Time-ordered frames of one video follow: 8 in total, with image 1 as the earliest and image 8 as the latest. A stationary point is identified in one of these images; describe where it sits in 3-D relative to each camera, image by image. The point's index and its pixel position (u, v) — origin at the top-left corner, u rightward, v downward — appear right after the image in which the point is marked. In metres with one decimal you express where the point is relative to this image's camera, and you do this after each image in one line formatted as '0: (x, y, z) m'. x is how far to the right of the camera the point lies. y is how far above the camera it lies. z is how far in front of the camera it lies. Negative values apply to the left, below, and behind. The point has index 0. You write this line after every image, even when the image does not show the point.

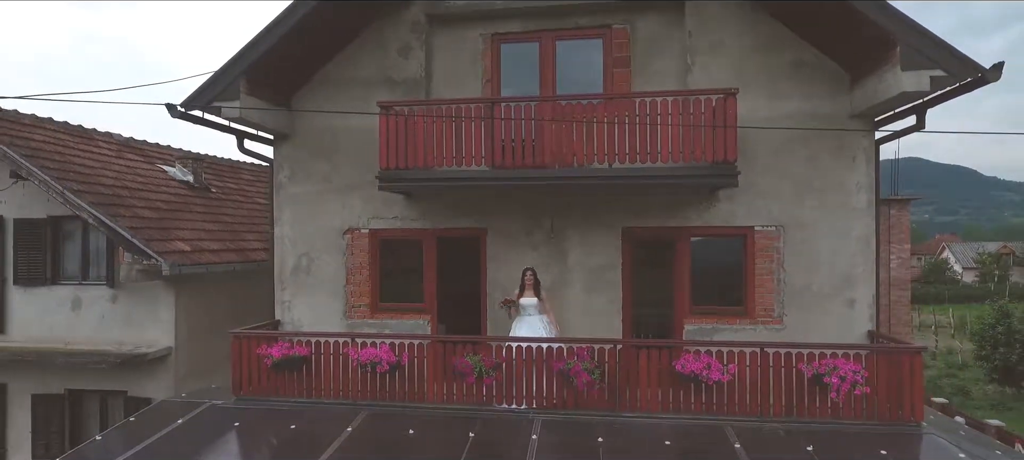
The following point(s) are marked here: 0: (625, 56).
0: (+1.5, +2.2, +7.6) m
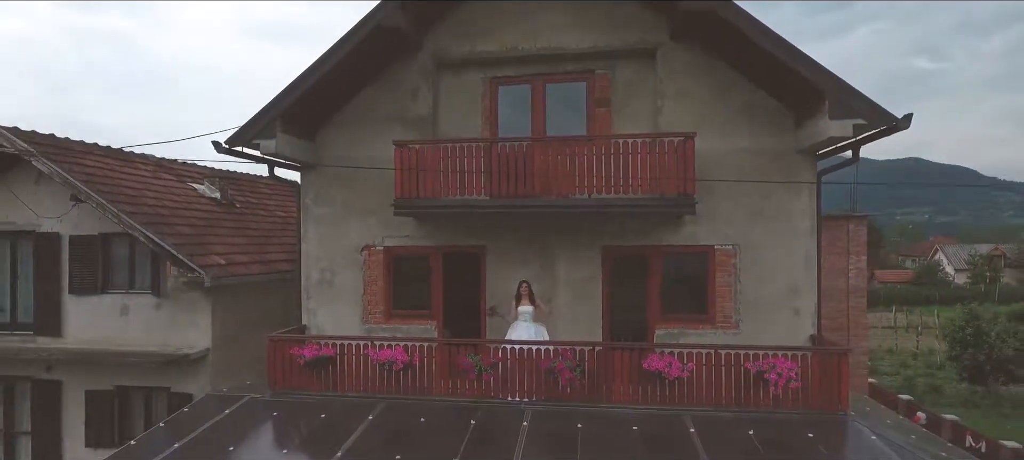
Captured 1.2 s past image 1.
0: (+1.4, +2.0, +8.8) m
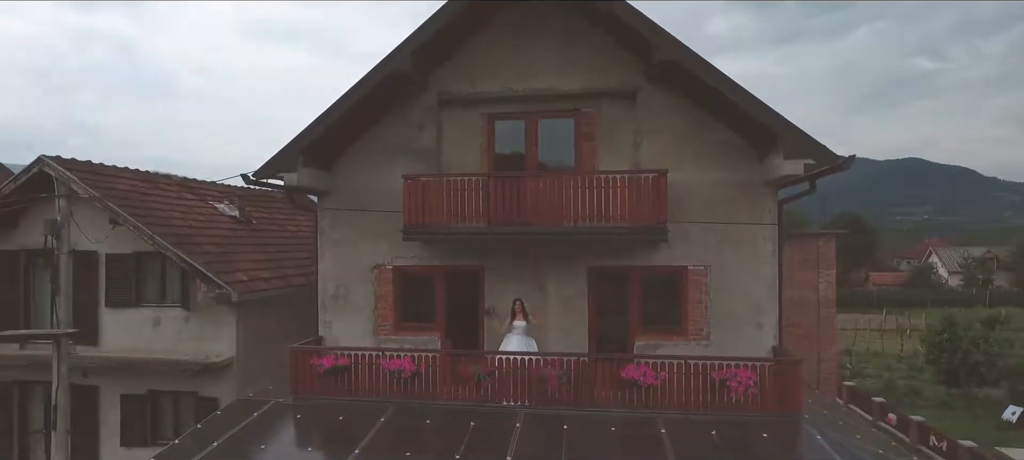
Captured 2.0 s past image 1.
0: (+1.3, +1.6, +9.9) m
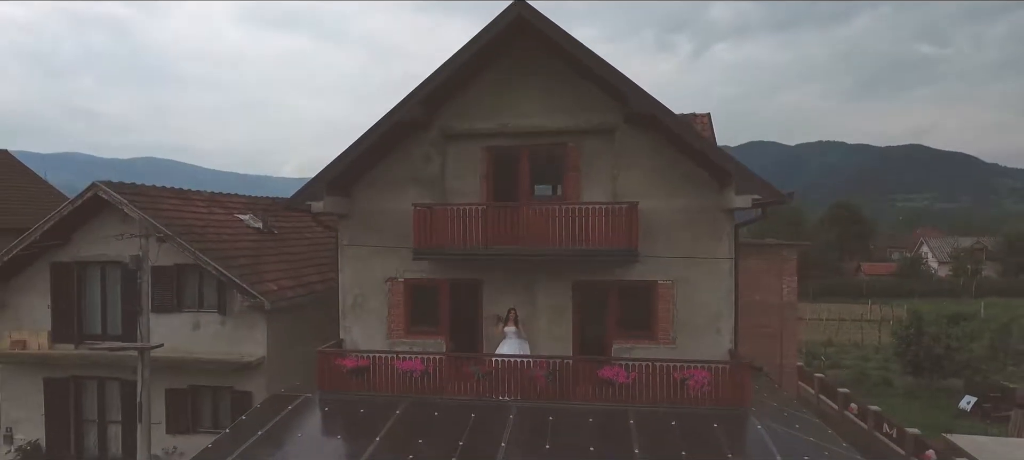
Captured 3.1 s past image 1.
0: (+1.2, +1.3, +11.4) m
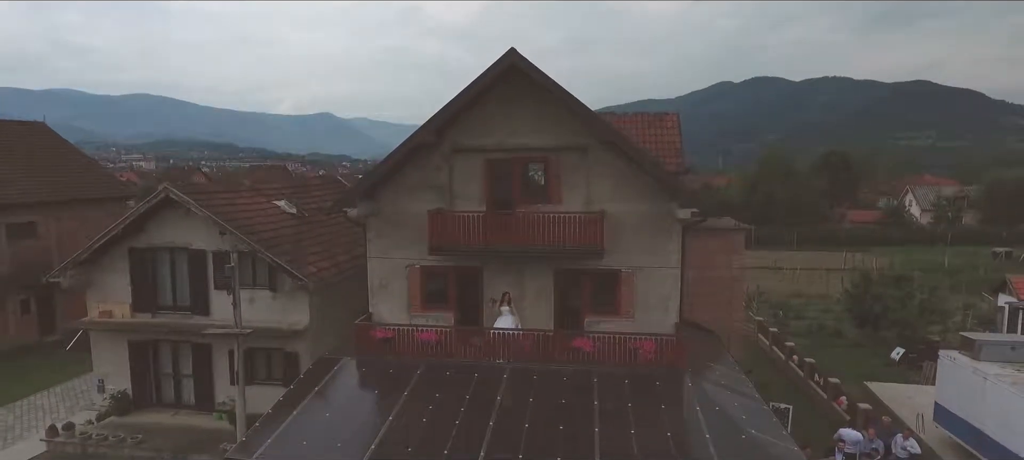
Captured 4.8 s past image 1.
0: (+1.1, +1.3, +14.2) m
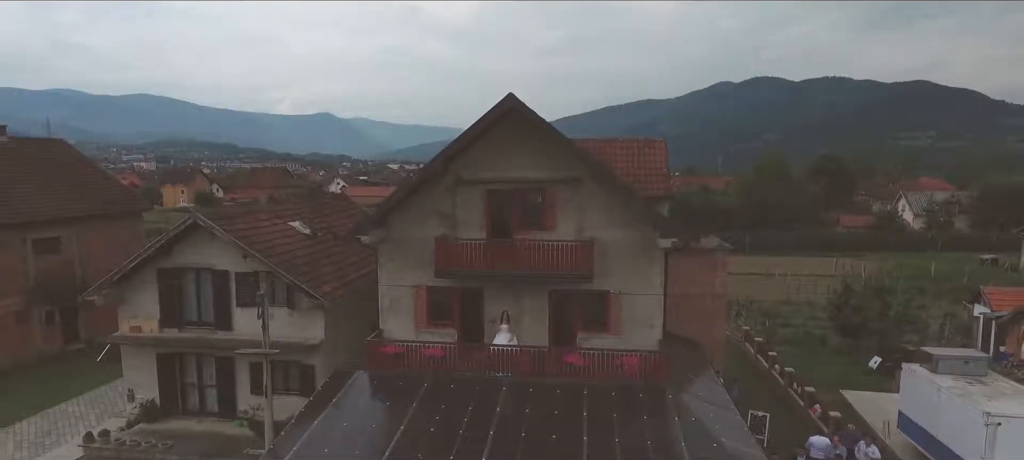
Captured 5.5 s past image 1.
0: (+1.0, +0.6, +15.5) m
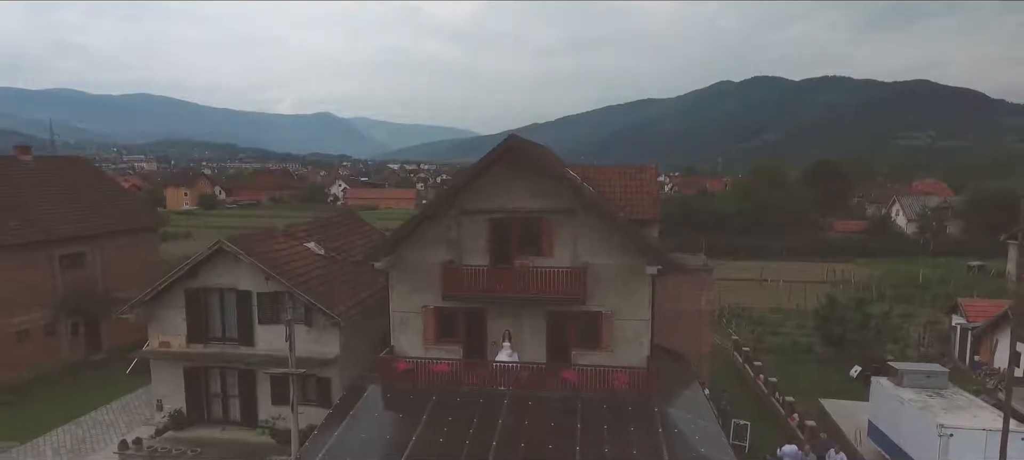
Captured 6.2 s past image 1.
0: (+1.1, -0.1, +17.0) m
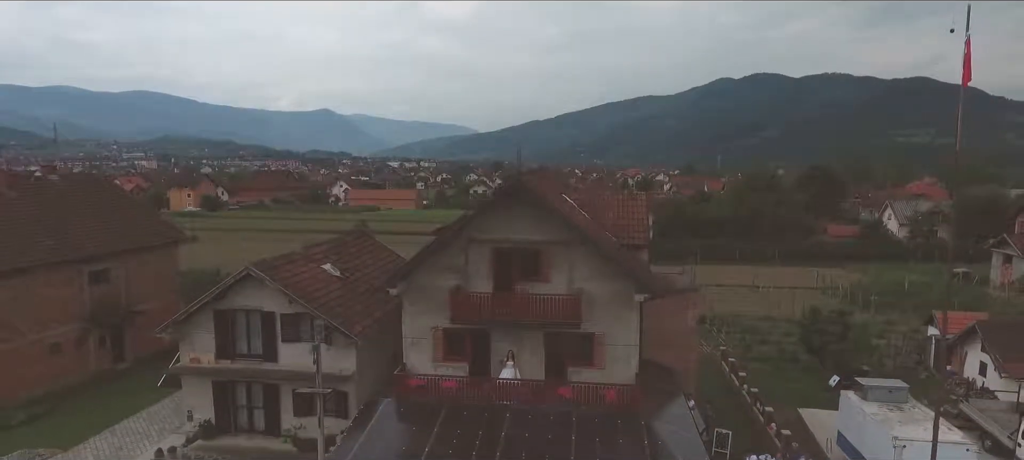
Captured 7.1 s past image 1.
0: (+1.1, -1.0, +18.8) m
